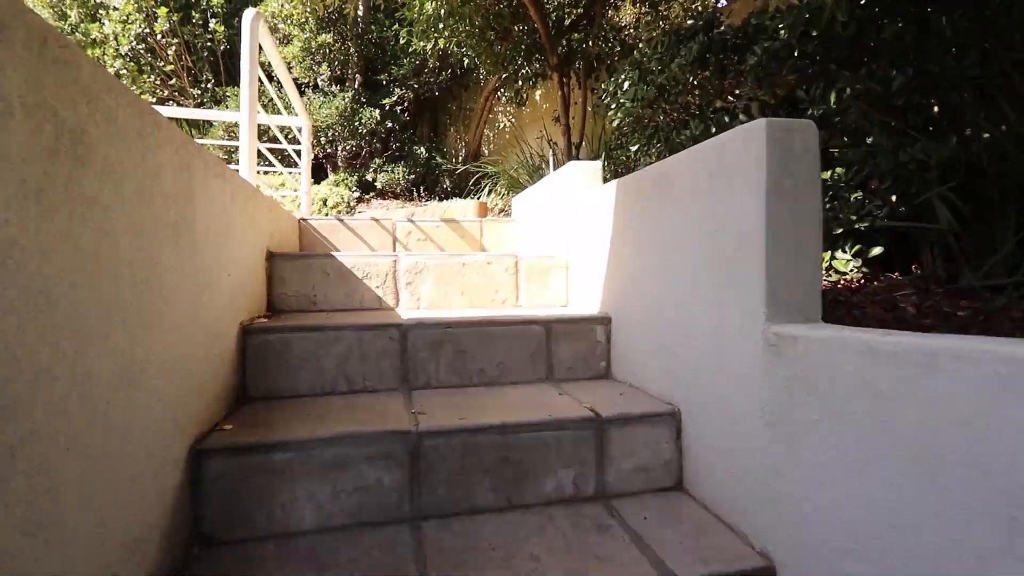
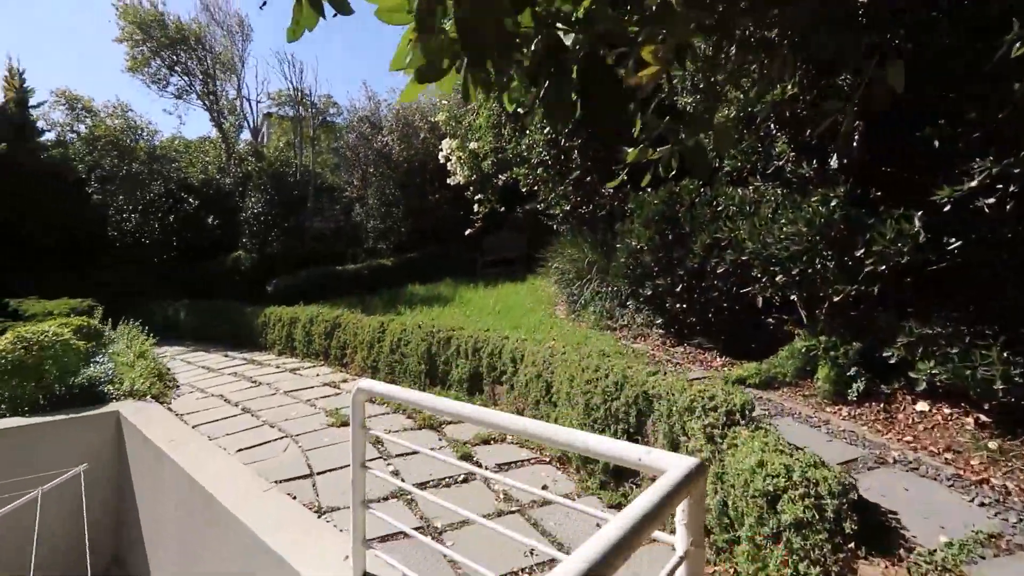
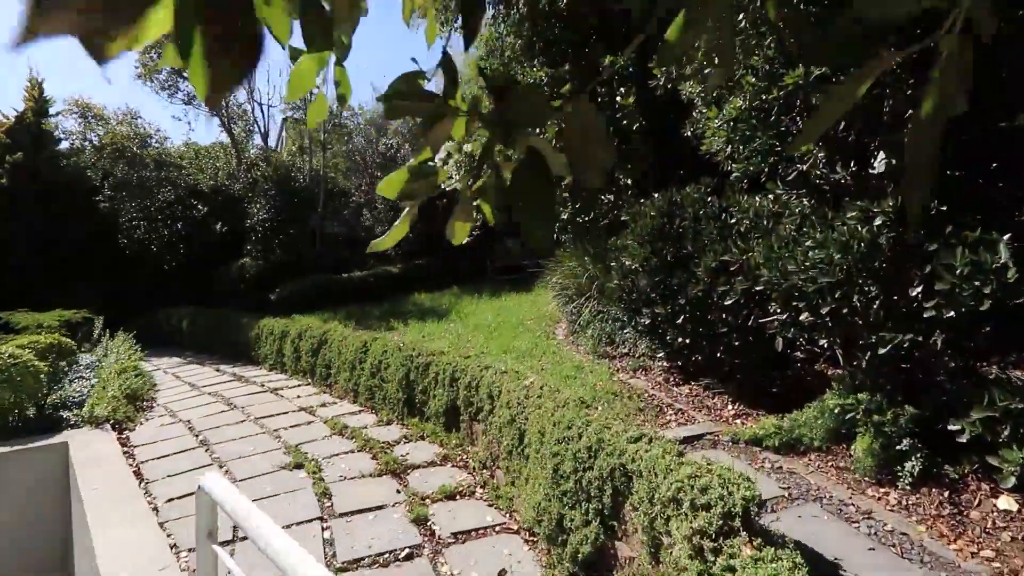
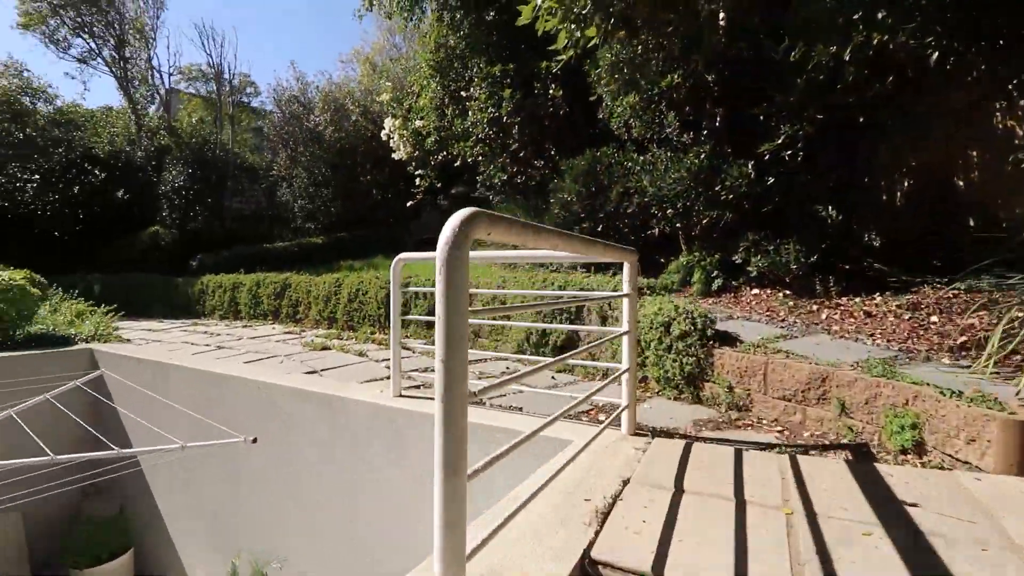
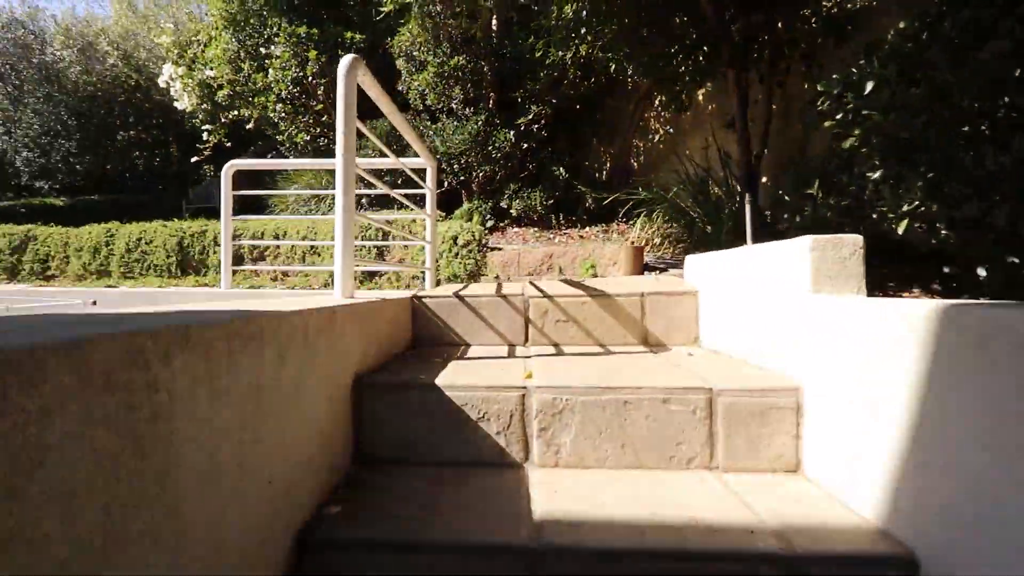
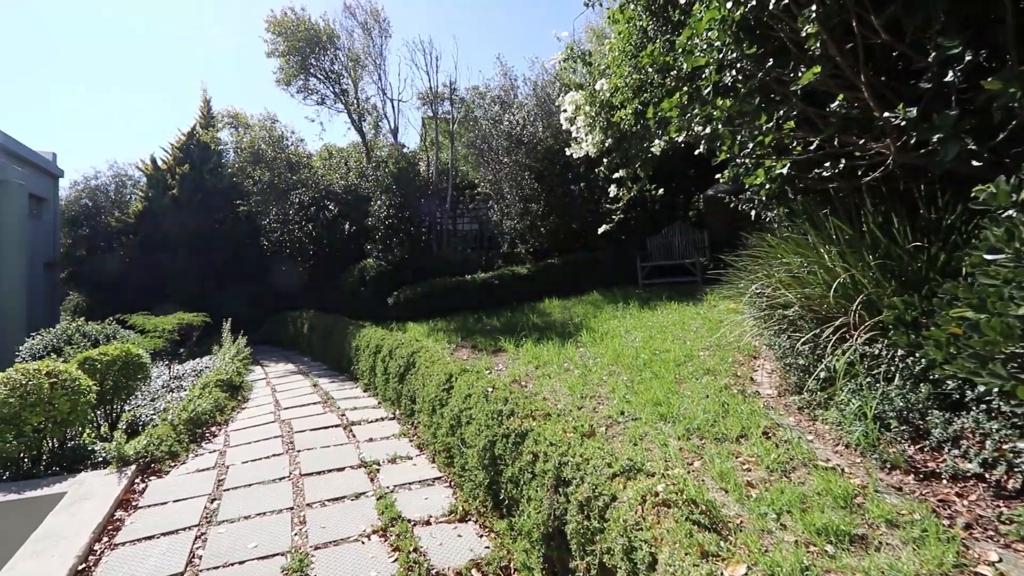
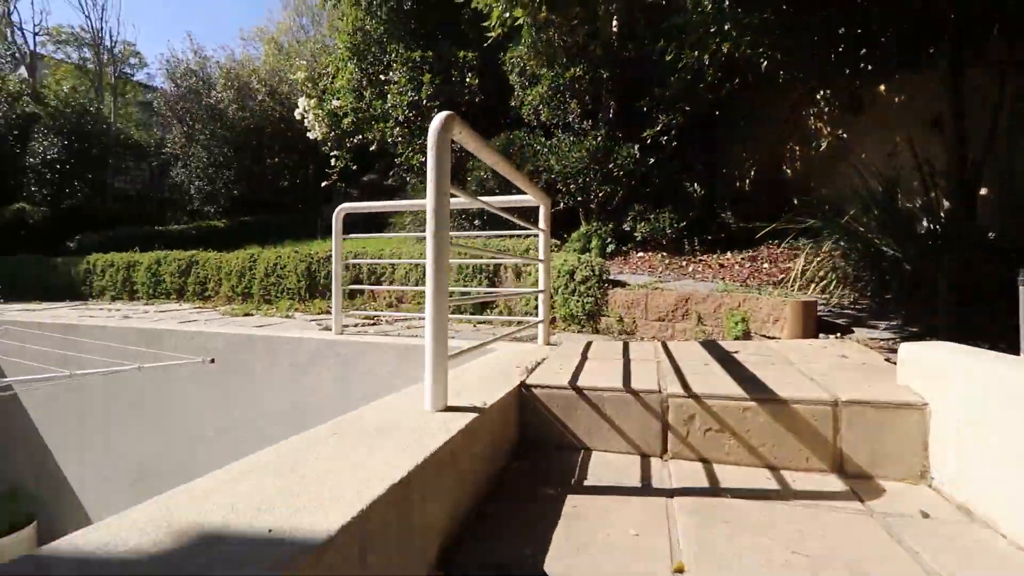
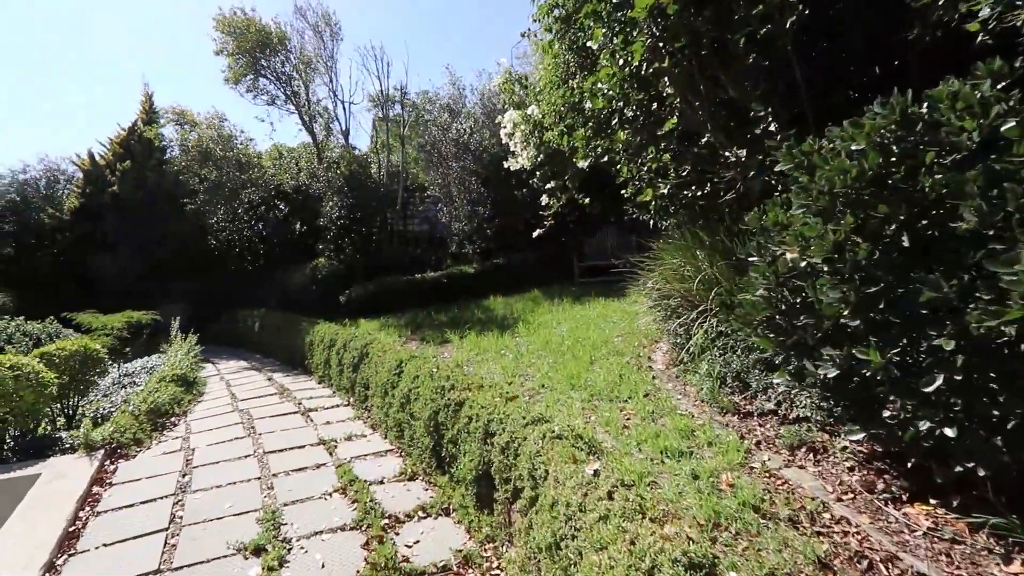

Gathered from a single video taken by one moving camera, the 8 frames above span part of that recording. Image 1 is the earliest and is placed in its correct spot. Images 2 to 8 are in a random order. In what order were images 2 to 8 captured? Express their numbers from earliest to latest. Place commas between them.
5, 7, 4, 2, 3, 8, 6
